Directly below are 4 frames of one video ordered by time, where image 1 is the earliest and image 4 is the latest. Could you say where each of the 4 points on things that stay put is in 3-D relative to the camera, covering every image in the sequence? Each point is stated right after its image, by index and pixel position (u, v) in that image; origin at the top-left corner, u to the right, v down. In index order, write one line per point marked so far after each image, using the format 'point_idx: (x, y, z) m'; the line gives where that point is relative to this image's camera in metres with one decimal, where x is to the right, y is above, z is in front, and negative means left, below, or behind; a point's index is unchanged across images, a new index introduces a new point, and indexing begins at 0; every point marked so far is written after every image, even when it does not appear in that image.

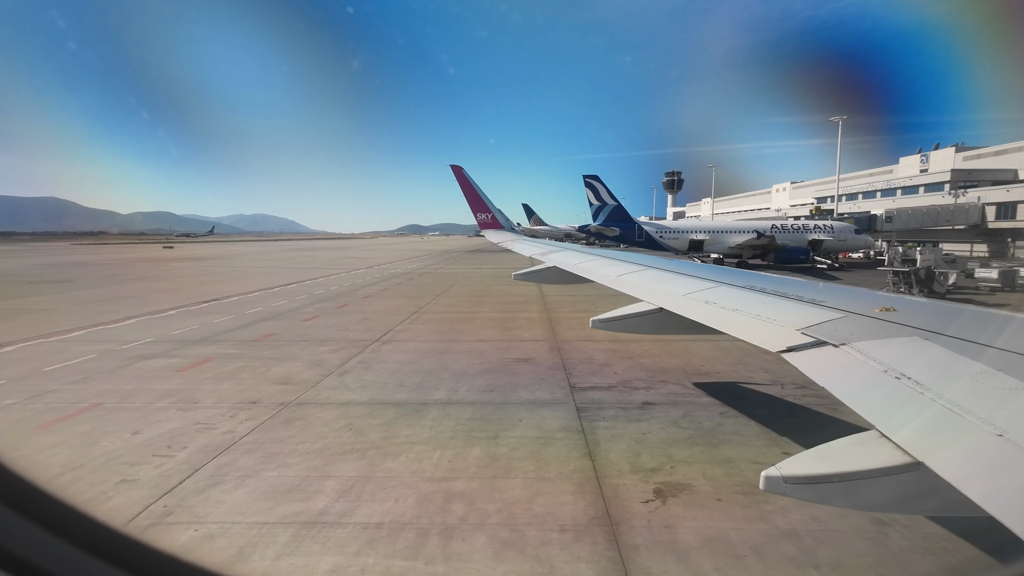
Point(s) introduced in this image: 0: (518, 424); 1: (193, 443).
0: (+0.1, -1.7, +5.7) m
1: (-3.7, -1.8, +5.3) m
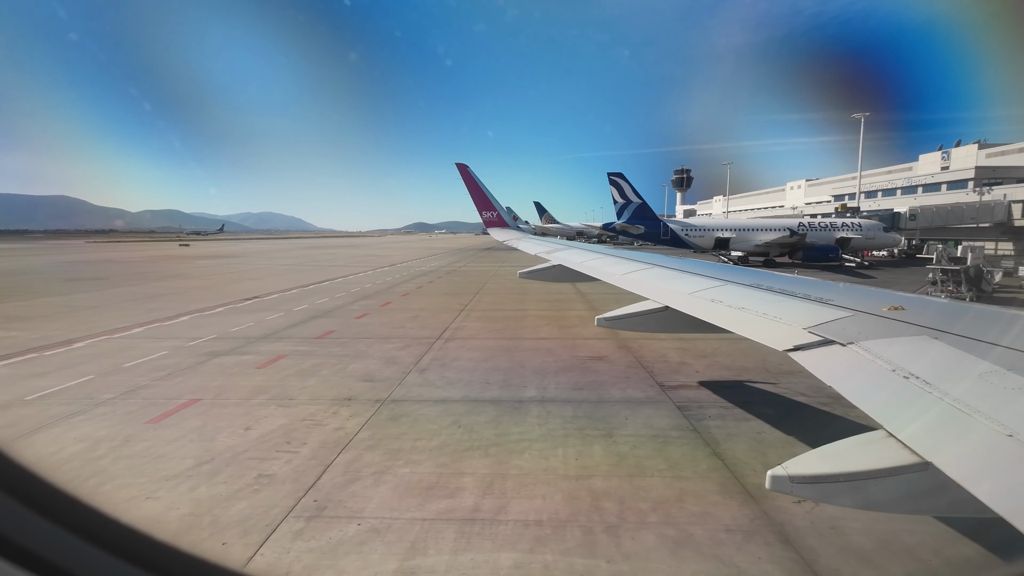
0: (+1.5, -1.7, +5.7) m
1: (-2.4, -1.8, +5.4) m
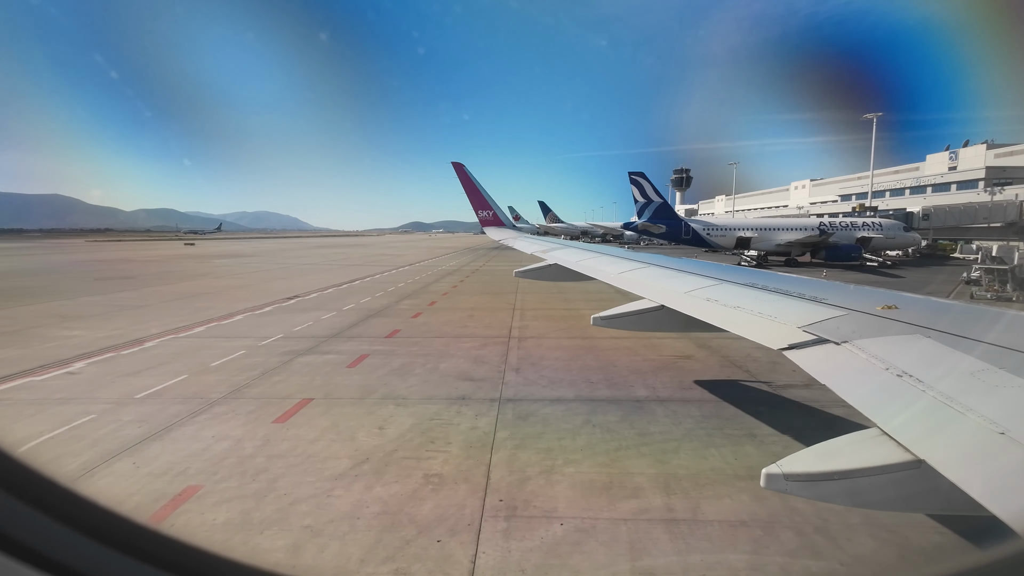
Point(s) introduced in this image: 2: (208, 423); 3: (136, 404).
0: (+3.1, -1.7, +5.7) m
1: (-0.7, -1.8, +5.3) m
2: (-4.0, -1.8, +5.9) m
3: (-5.5, -1.7, +6.5) m
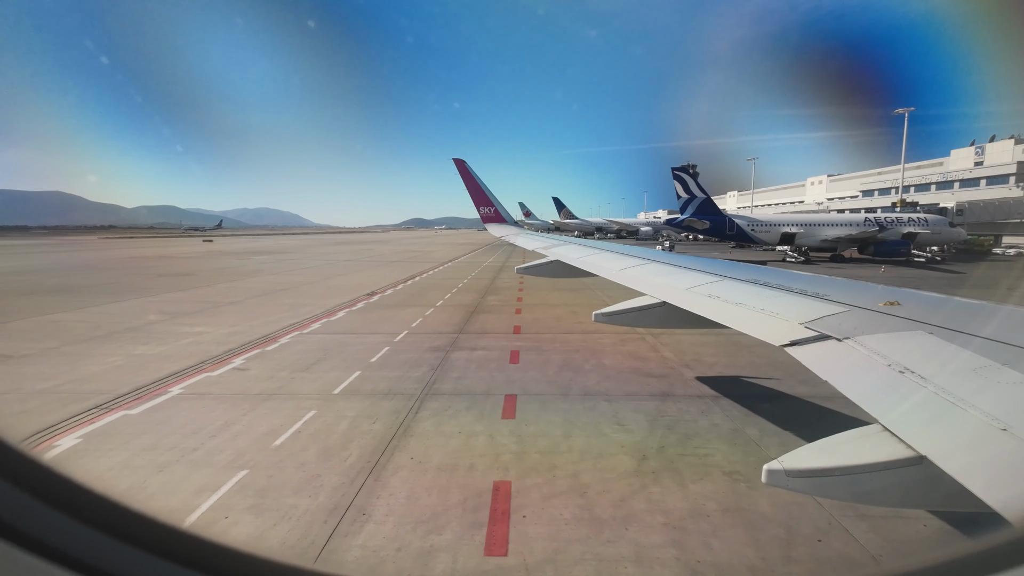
0: (+6.1, -1.6, +5.6) m
1: (+2.3, -1.7, +5.3) m
2: (-1.0, -1.7, +5.9) m
3: (-2.4, -1.6, +6.5) m
